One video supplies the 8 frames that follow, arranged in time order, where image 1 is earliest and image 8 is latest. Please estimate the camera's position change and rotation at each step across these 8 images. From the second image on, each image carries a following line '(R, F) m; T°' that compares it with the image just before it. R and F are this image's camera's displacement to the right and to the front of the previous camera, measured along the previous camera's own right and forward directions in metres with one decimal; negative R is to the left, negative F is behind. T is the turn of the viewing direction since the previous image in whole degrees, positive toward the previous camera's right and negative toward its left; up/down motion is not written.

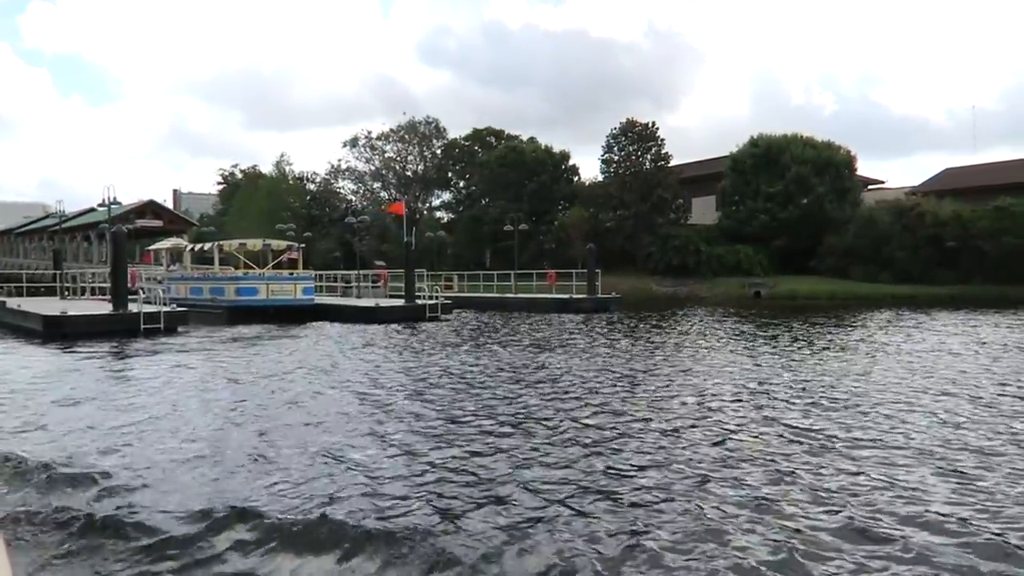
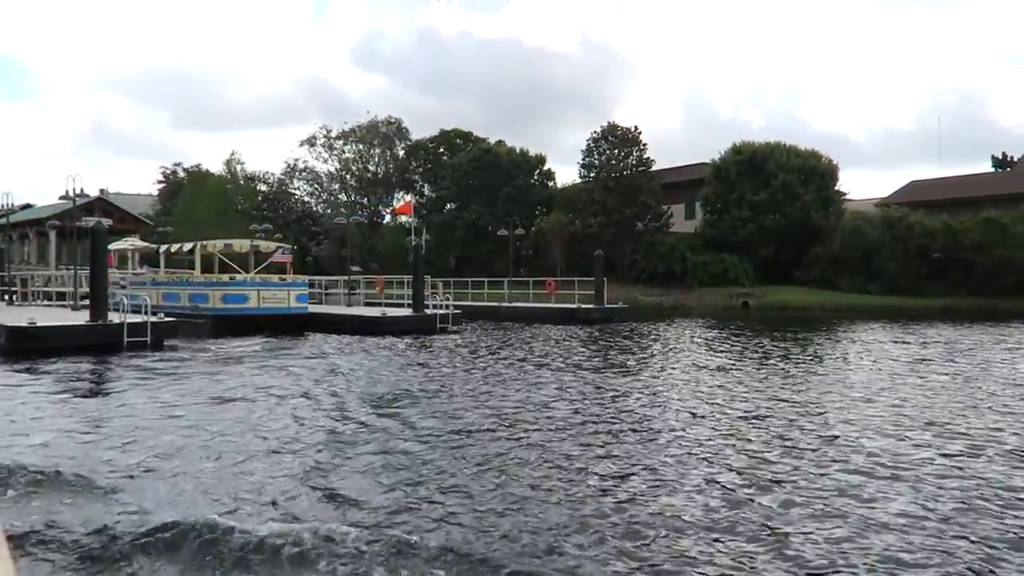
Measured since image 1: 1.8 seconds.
(-2.2, +2.3) m; +5°
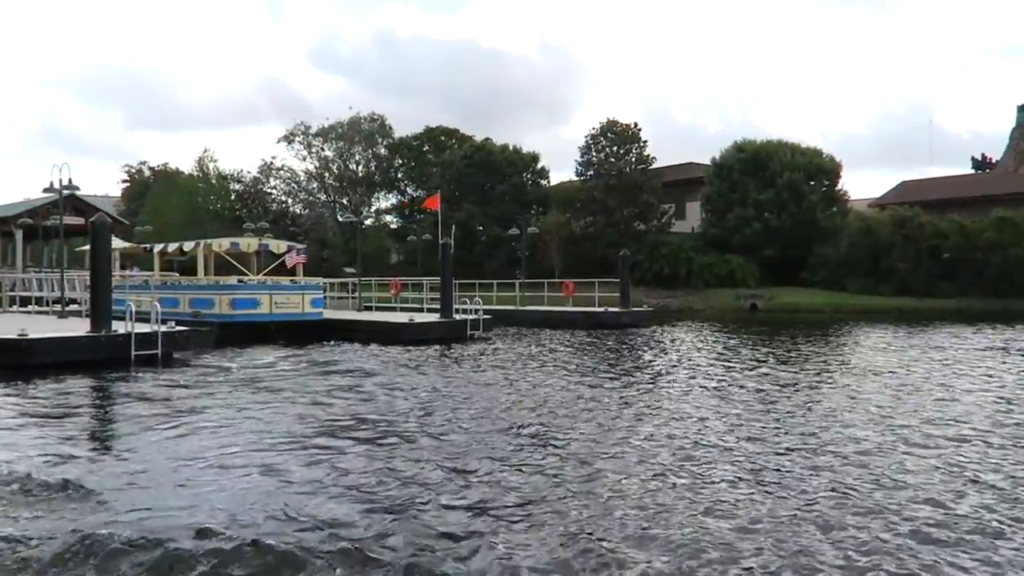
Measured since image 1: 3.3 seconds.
(-1.7, +2.0) m; +3°
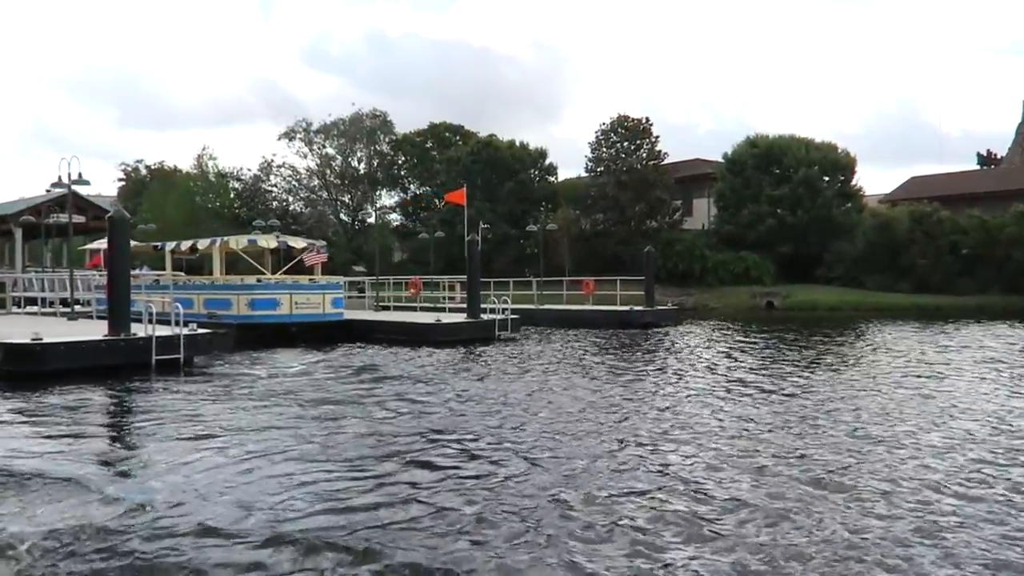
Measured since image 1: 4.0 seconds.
(-0.8, +0.9) m; 0°
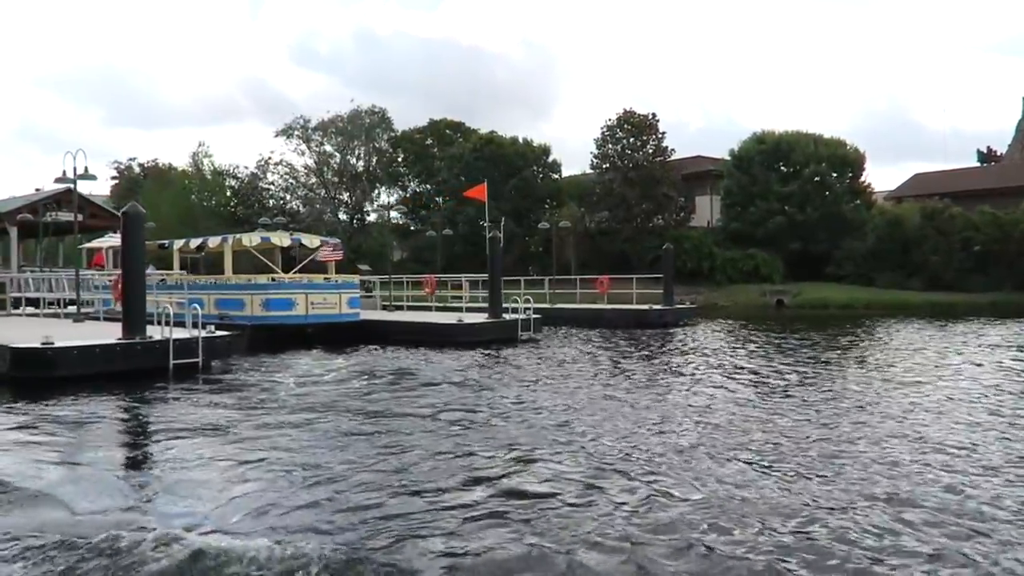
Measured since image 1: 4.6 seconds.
(-0.7, +0.7) m; +1°
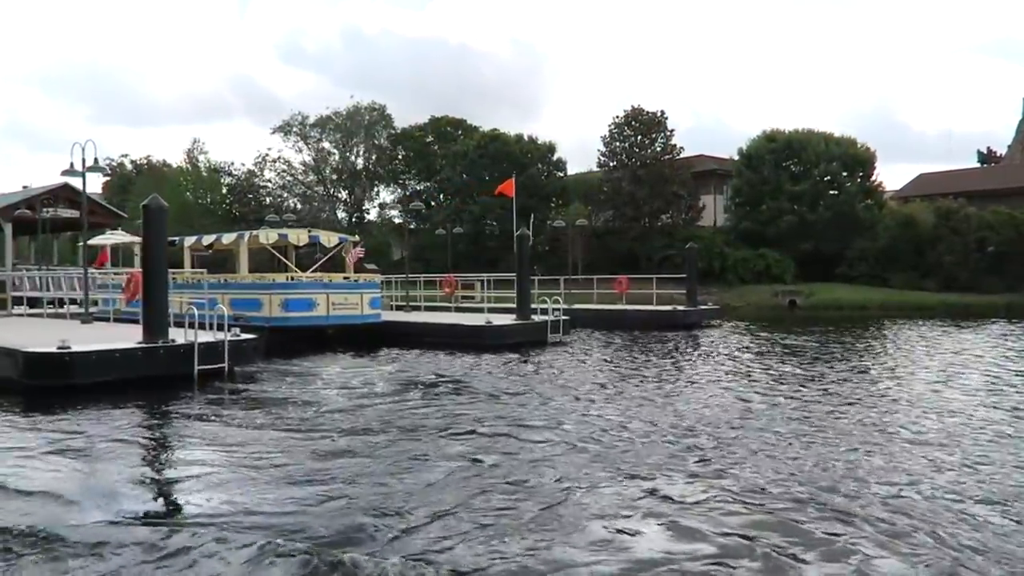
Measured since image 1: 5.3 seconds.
(-0.8, +0.8) m; +1°
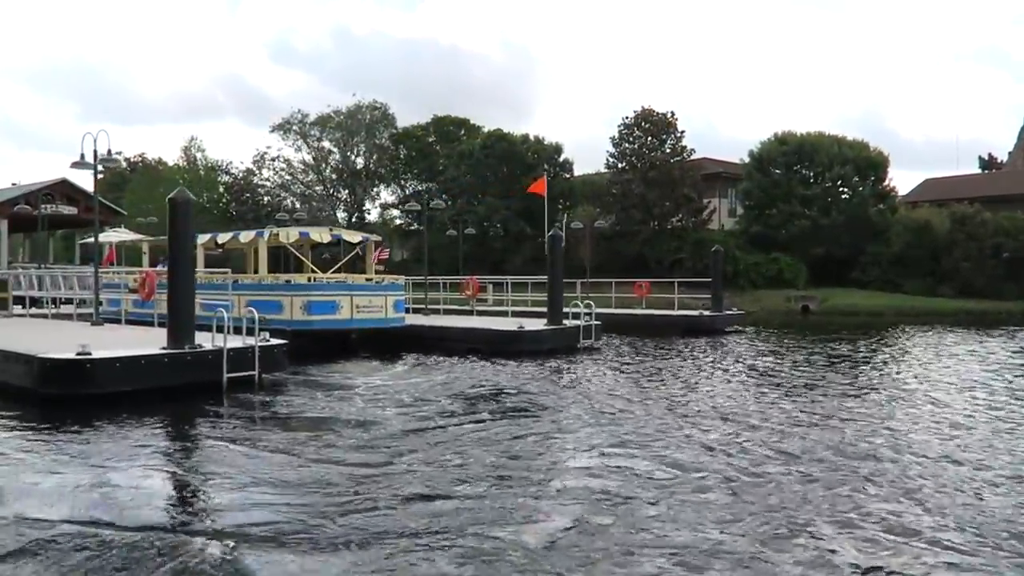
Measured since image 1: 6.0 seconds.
(-0.8, +0.8) m; +1°
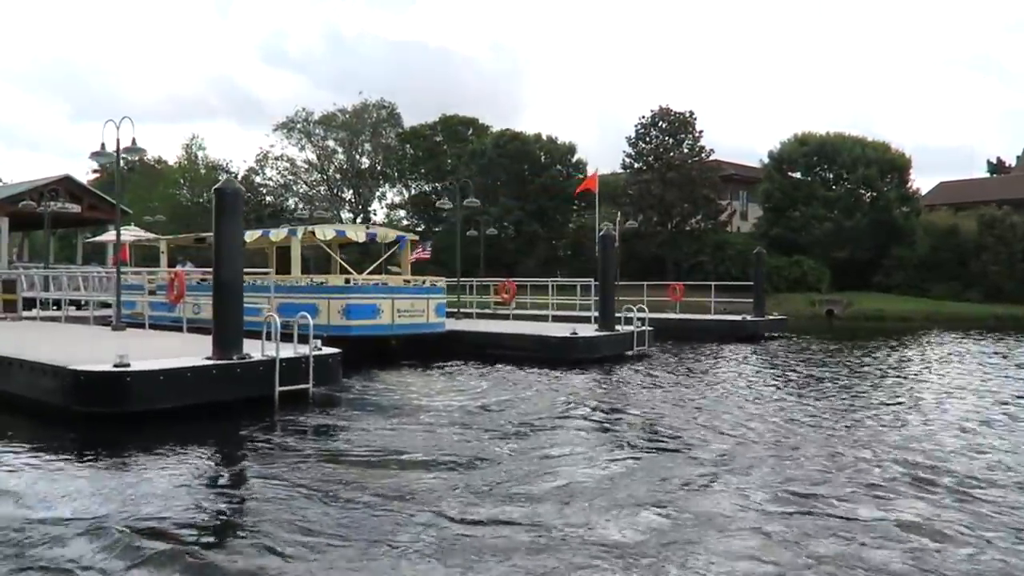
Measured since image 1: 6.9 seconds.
(-1.0, +1.1) m; +1°
